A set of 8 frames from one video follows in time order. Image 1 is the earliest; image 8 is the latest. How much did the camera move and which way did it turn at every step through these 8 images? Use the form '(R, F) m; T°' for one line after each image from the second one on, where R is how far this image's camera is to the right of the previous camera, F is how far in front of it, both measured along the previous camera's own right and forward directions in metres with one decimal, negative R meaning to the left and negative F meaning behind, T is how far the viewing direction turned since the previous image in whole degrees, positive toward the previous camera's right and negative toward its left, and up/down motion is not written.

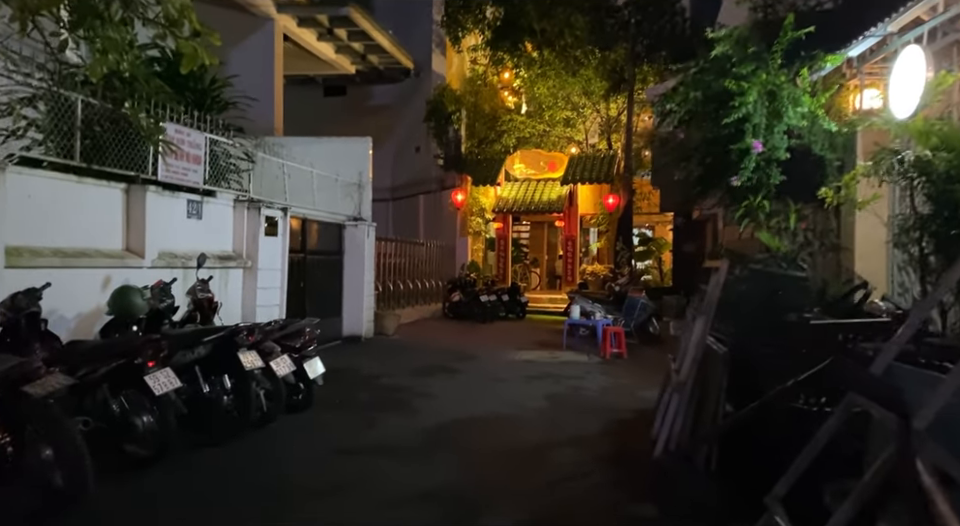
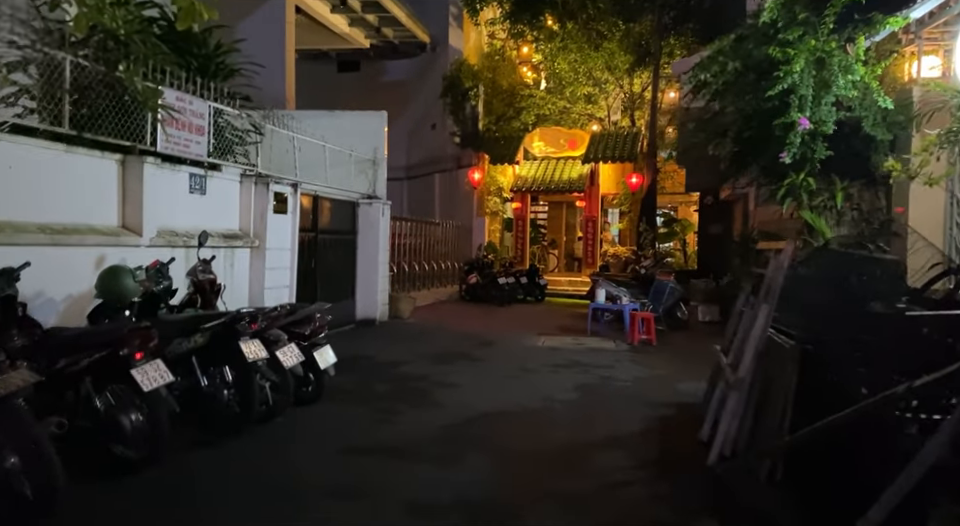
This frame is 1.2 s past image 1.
(-0.1, +0.6) m; -1°
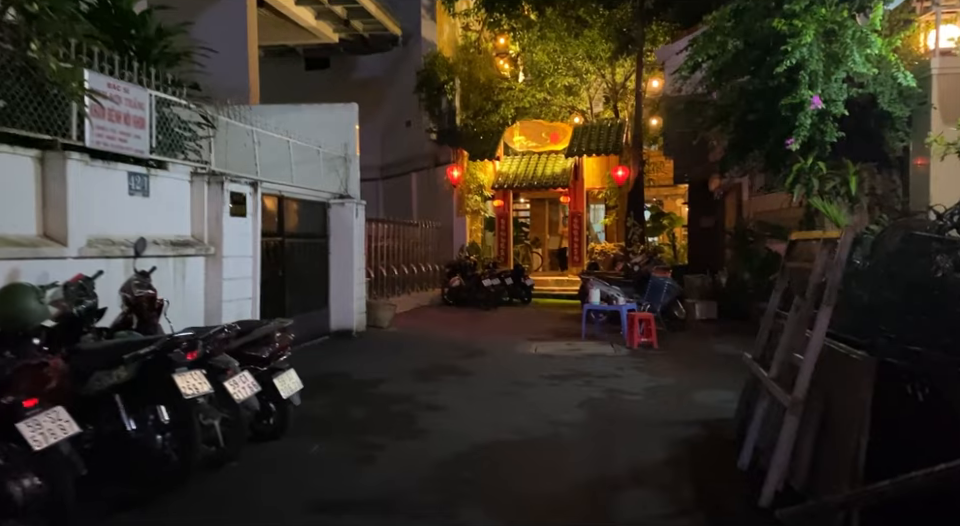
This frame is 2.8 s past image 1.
(-0.1, +0.9) m; +2°
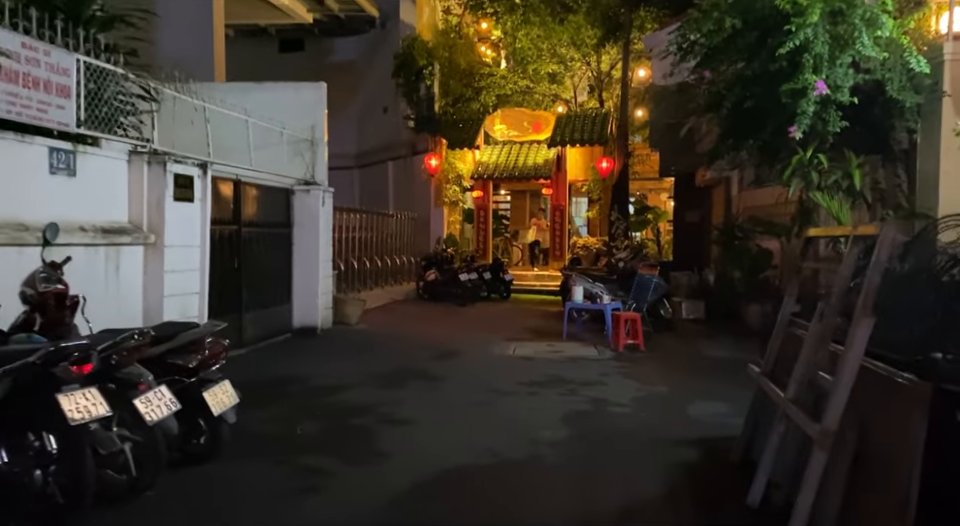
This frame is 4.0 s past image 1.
(+0.1, +0.7) m; +2°
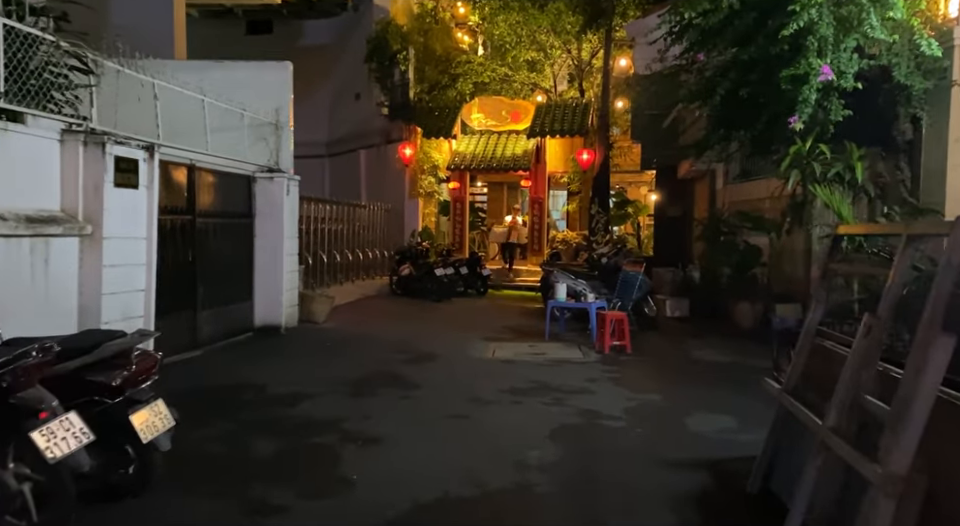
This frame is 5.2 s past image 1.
(0.0, +0.6) m; +2°
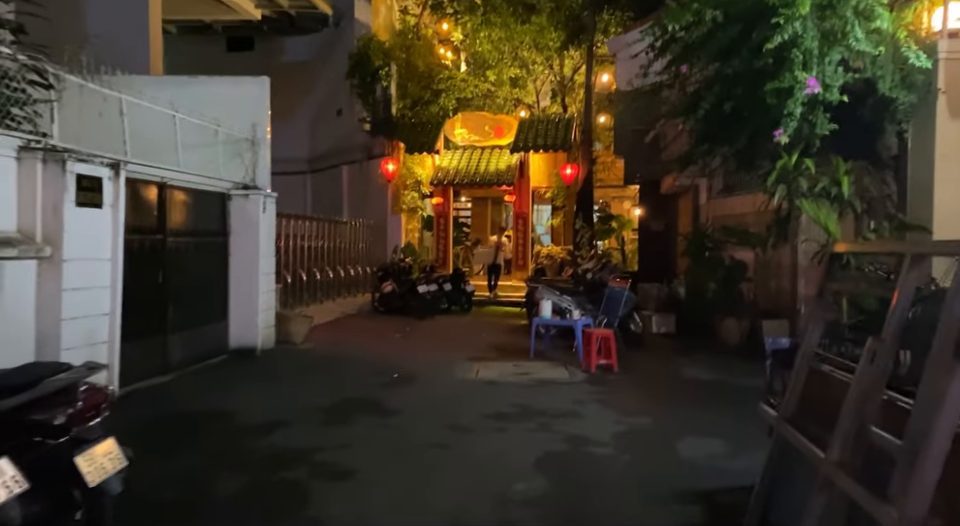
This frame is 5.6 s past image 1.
(0.0, +0.2) m; +1°
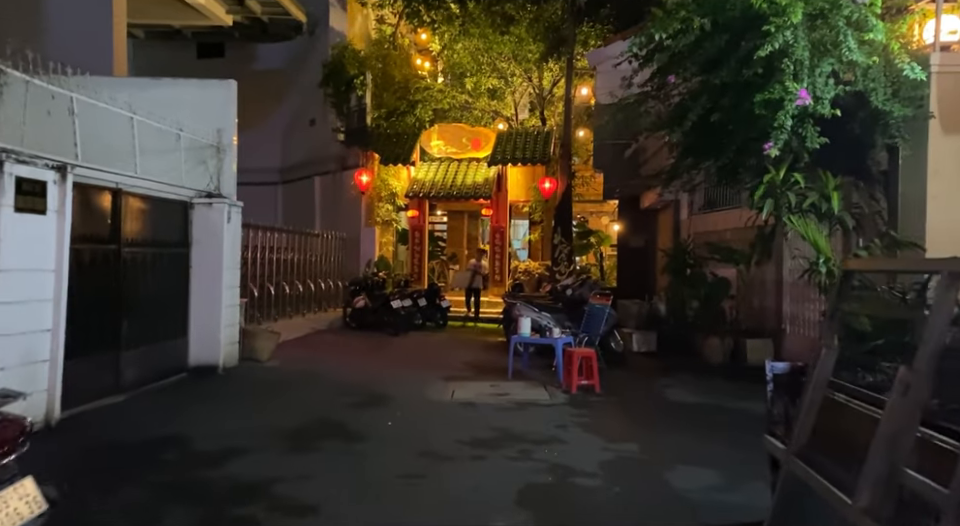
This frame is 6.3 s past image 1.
(0.0, +0.4) m; +2°
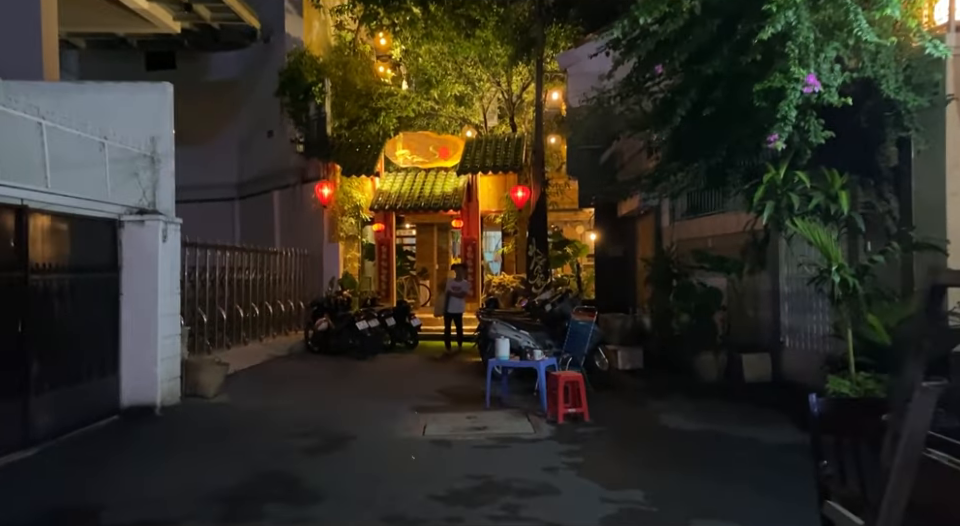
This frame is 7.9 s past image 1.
(0.0, +0.9) m; +2°
